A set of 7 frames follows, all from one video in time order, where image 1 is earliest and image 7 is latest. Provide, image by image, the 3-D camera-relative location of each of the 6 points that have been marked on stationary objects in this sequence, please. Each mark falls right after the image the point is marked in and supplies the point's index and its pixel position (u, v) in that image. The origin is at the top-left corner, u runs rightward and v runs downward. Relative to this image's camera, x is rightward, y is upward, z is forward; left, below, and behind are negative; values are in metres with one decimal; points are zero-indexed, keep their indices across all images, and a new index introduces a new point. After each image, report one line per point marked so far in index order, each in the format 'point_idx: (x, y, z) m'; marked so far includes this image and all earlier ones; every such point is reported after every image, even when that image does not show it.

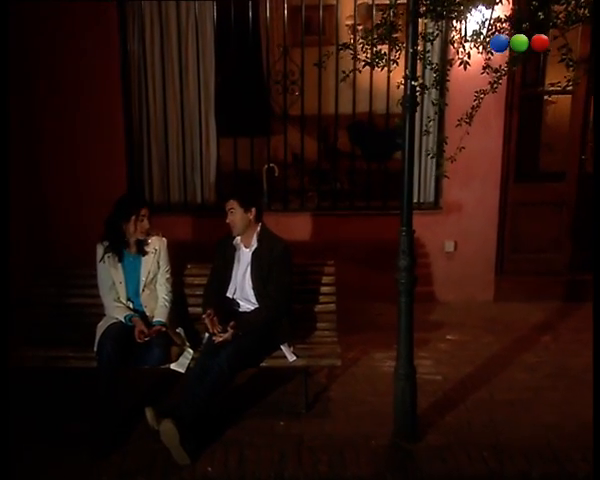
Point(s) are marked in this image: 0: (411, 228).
0: (+0.6, +0.1, +5.0) m
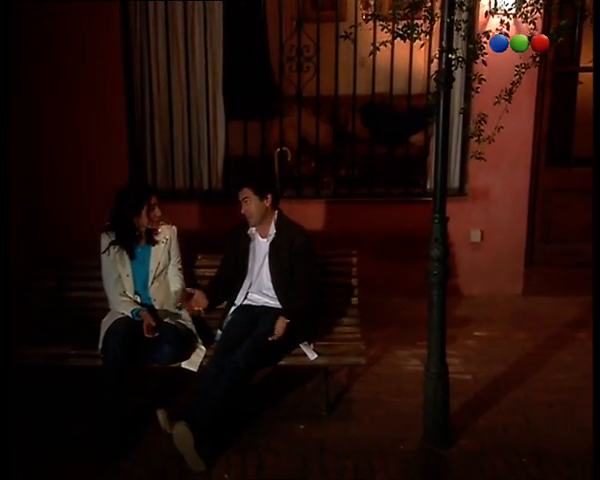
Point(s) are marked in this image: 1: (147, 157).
0: (+0.7, +0.1, +4.6) m
1: (-1.1, +0.6, +6.8) m
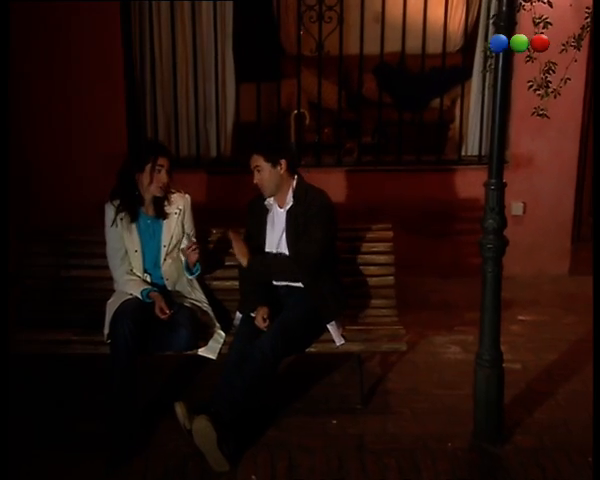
0: (+0.9, +0.3, +4.0) m
1: (-1.0, +0.8, +6.1) m
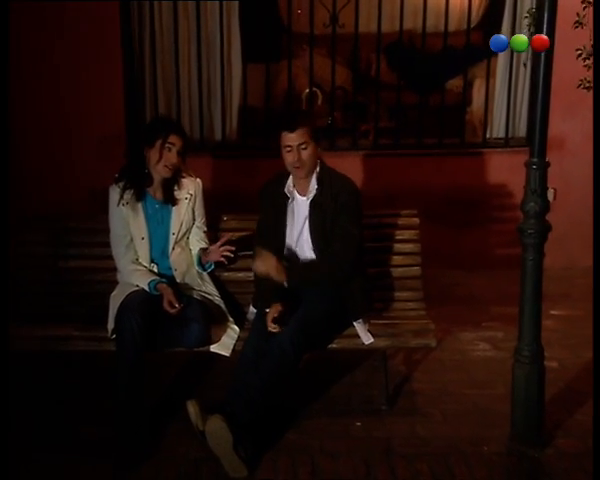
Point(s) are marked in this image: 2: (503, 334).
0: (+1.0, +0.3, +3.6) m
1: (-1.0, +0.8, +5.8) m
2: (+1.1, -0.5, +4.8) m
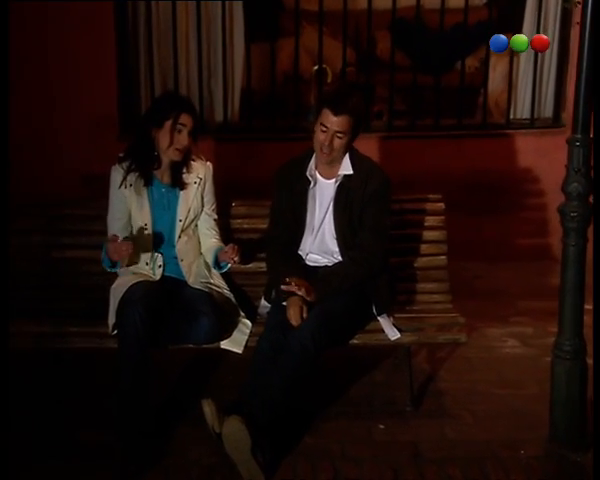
0: (+1.1, +0.4, +3.3) m
1: (-0.9, +0.9, +5.4) m
2: (+1.1, -0.4, +4.5) m
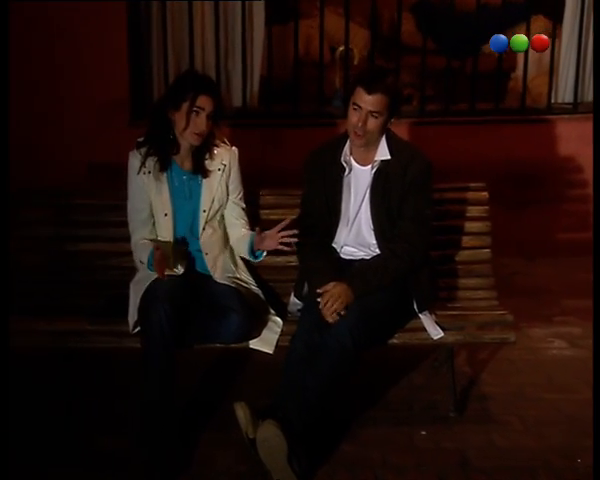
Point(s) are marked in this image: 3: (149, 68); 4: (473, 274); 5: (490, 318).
0: (+1.2, +0.4, +3.1) m
1: (-0.8, +0.9, +5.1) m
2: (+1.3, -0.4, +4.2) m
3: (-0.8, +0.9, +5.1) m
4: (+0.7, -0.1, +3.7) m
5: (+0.7, -0.3, +3.6) m
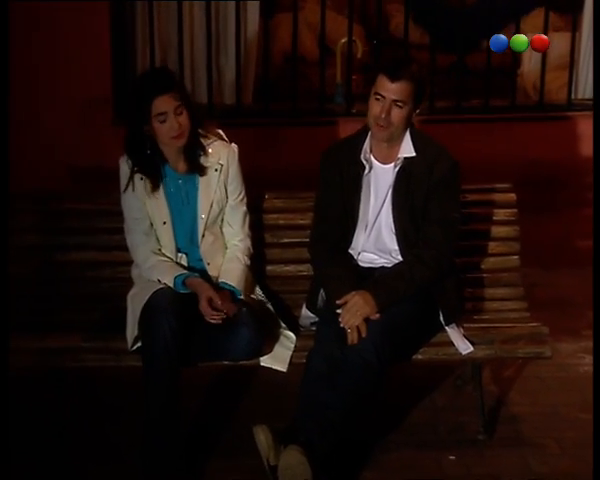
0: (+1.3, +0.4, +2.8) m
1: (-0.8, +0.9, +4.8) m
2: (+1.3, -0.4, +3.9) m
3: (-0.8, +0.8, +4.8) m
4: (+0.7, -0.2, +3.4) m
5: (+0.8, -0.3, +3.3) m
